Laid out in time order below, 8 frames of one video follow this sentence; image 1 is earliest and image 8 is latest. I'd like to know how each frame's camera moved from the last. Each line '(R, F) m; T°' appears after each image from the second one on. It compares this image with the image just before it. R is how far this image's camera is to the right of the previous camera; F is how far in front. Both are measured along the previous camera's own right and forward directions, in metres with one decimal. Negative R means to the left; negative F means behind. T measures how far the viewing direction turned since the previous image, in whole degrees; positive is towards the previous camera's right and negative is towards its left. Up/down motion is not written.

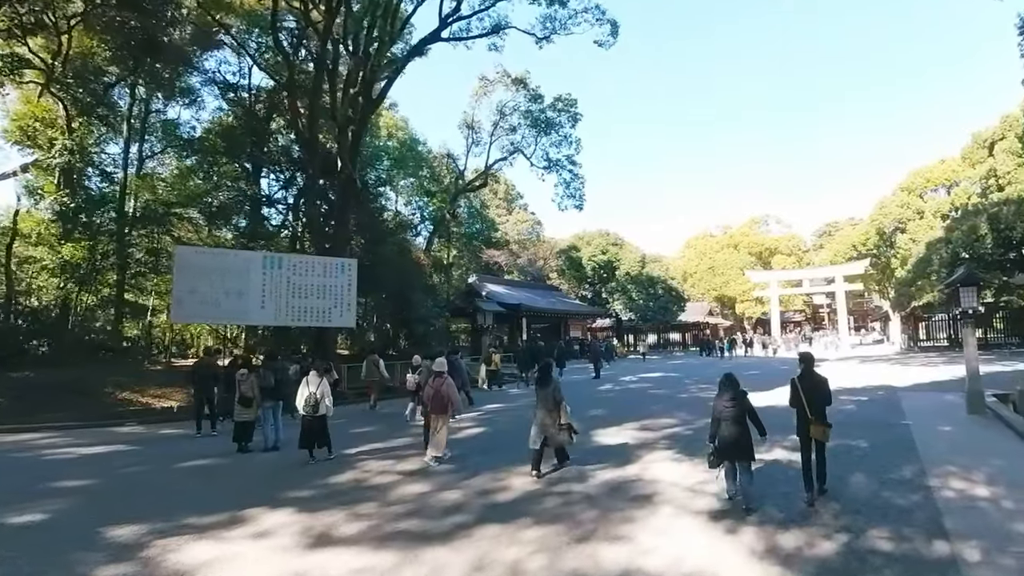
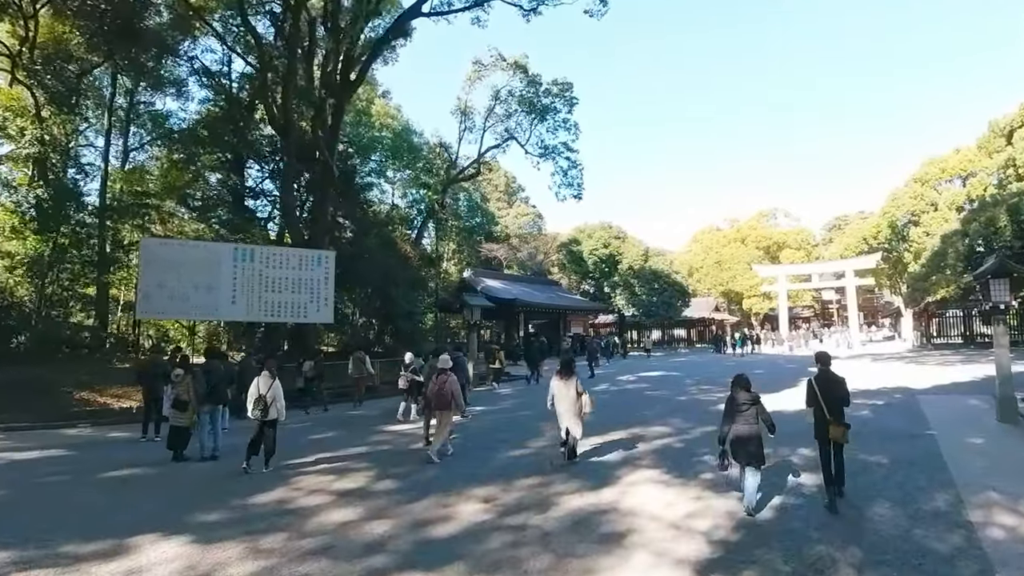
(+0.5, +1.1) m; -1°
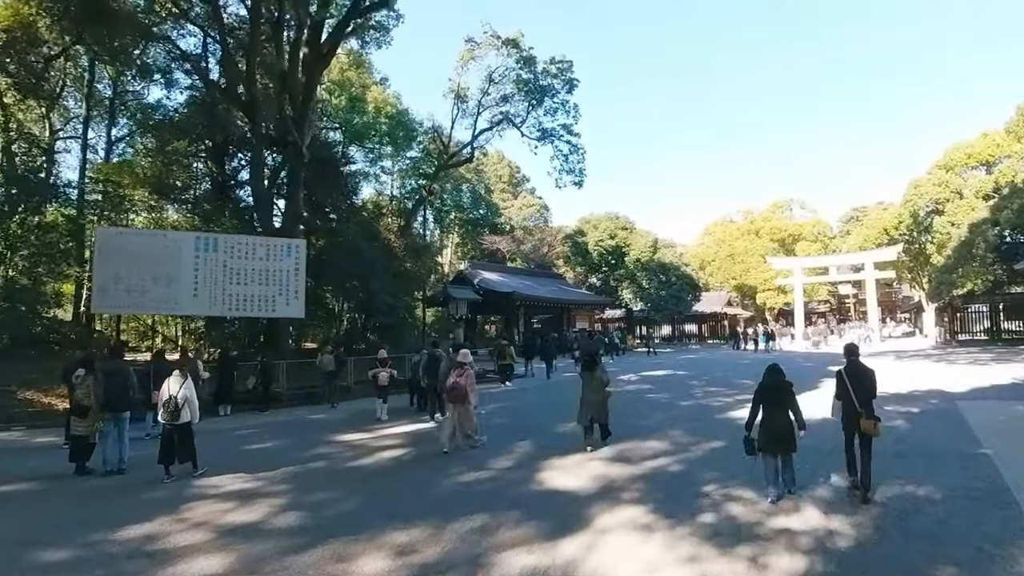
(+0.5, +1.5) m; -1°
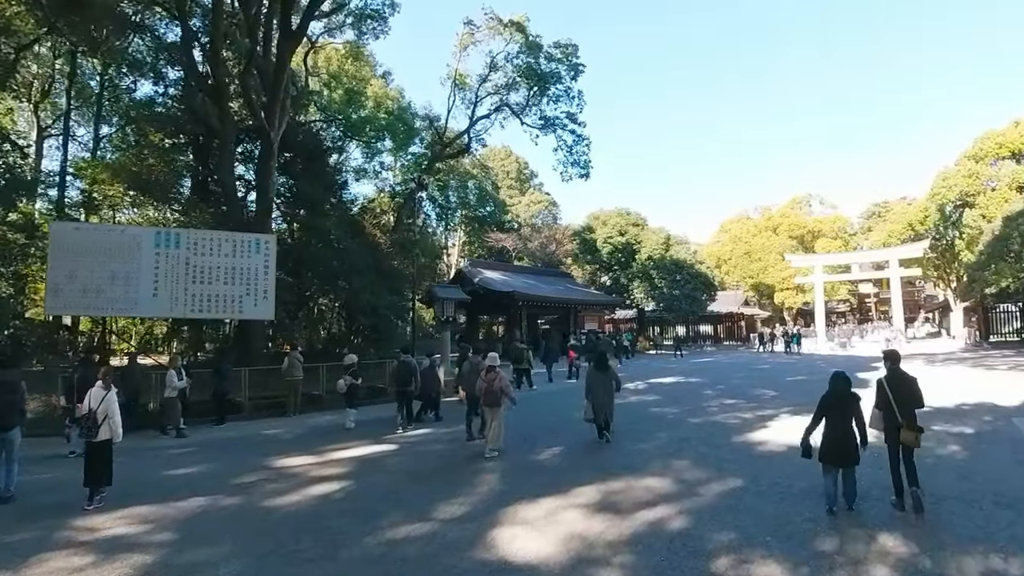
(+0.5, +1.5) m; -1°
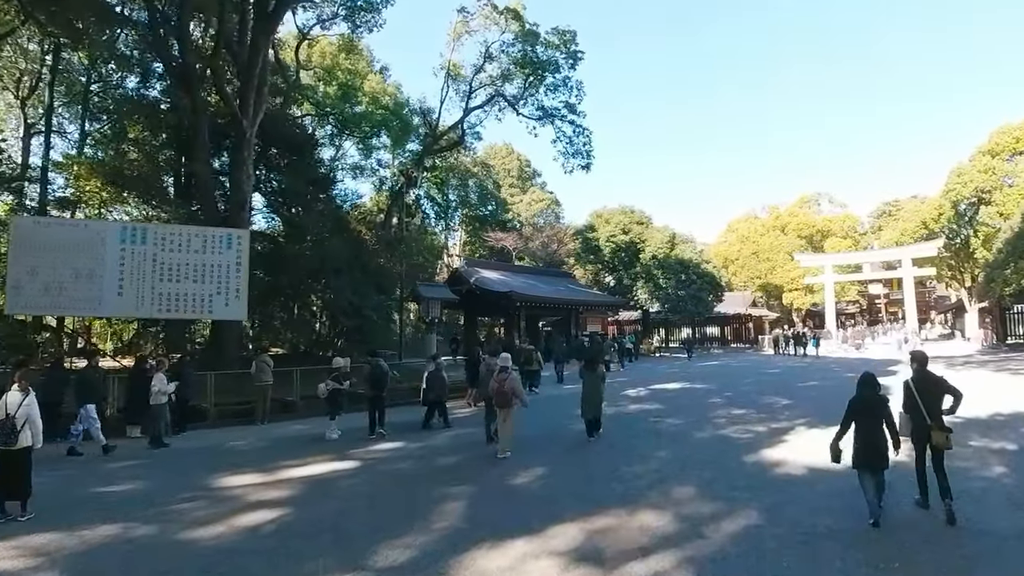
(+0.3, +1.0) m; 0°
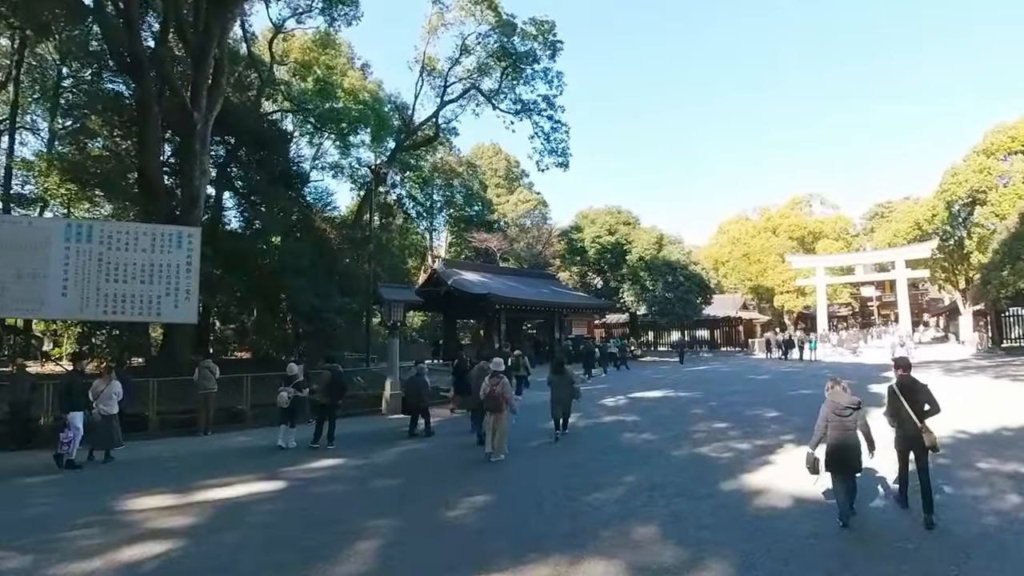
(+0.4, +0.9) m; +1°
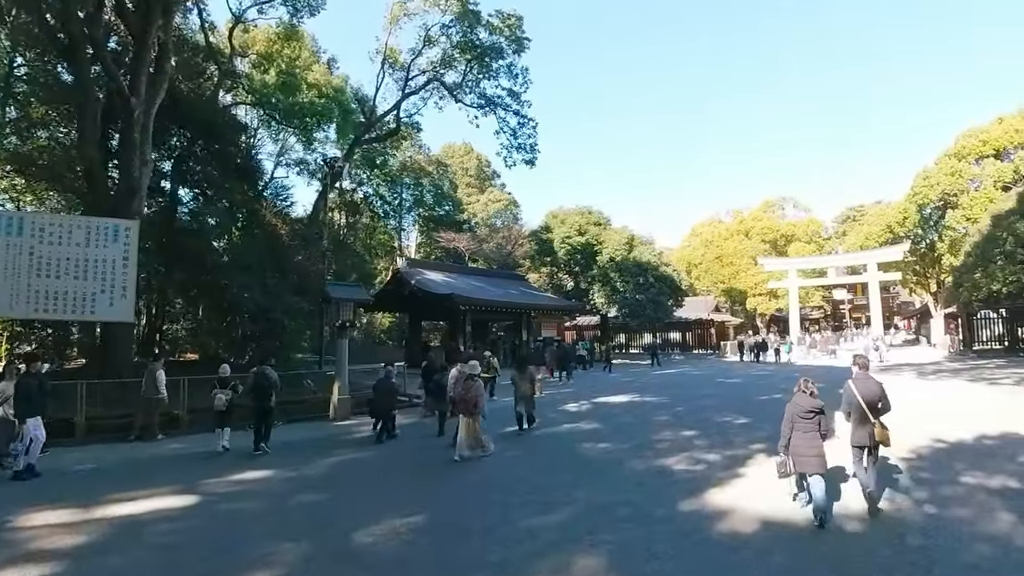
(+0.3, +0.7) m; +2°
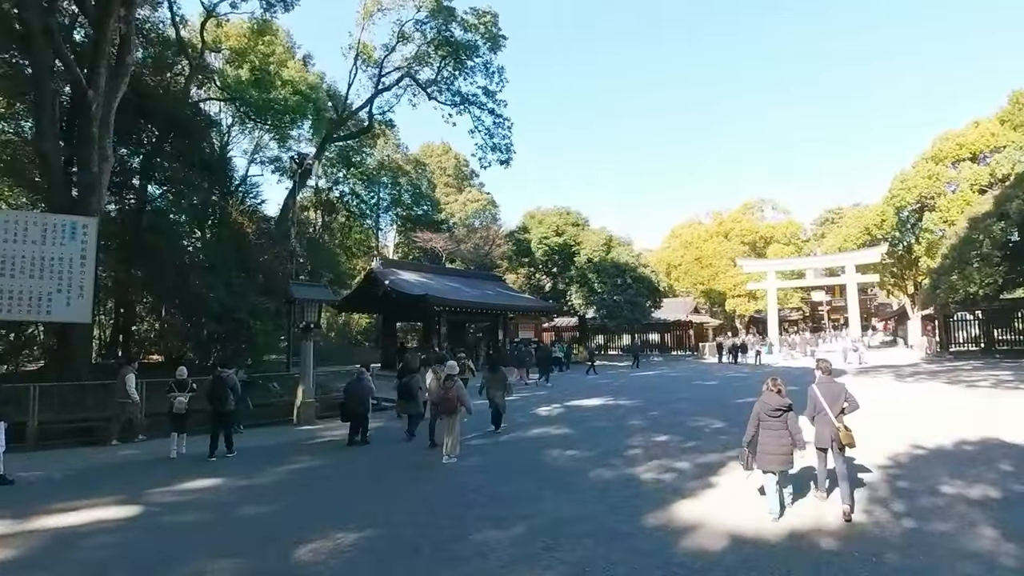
(+0.2, +0.3) m; +1°
